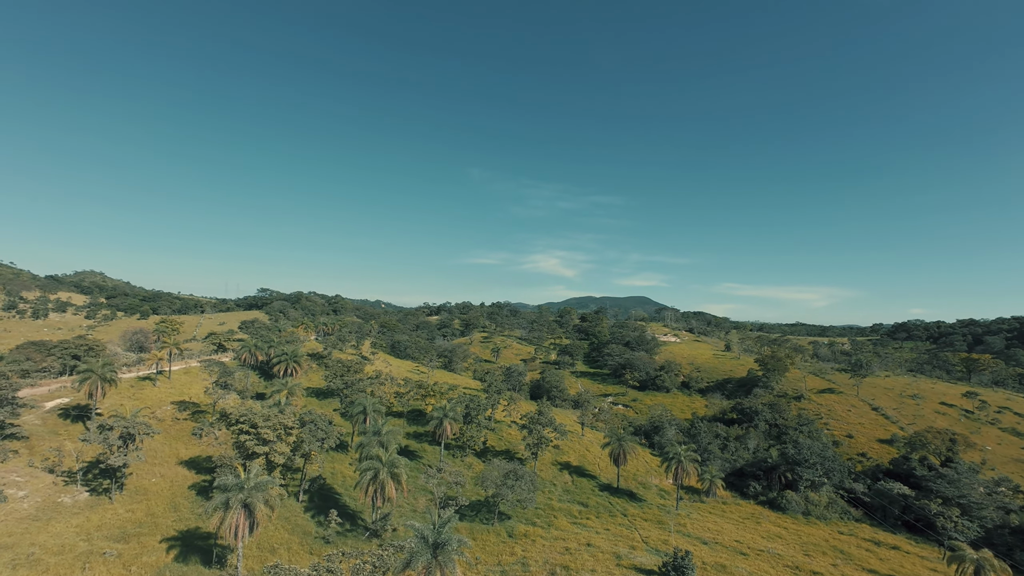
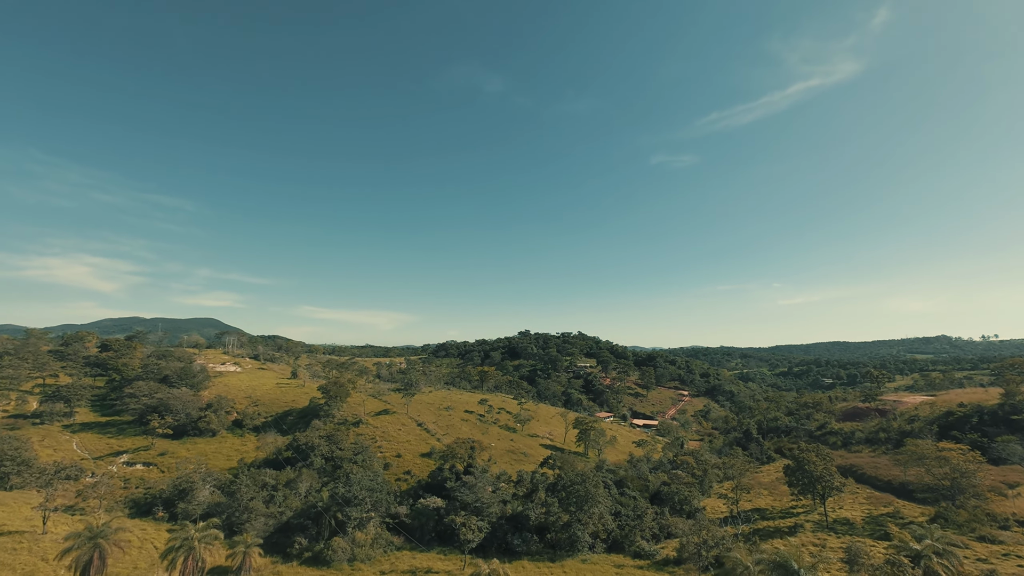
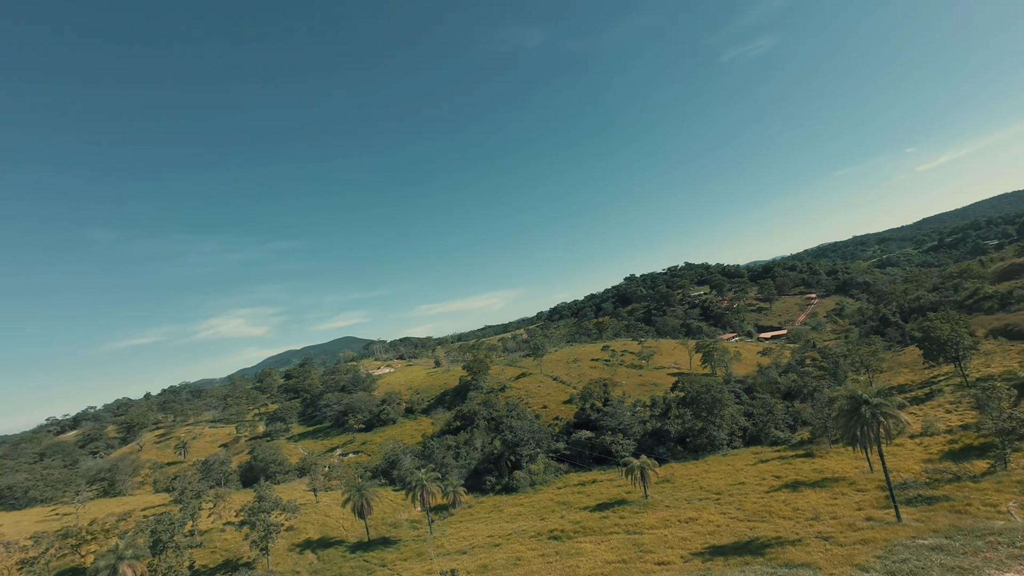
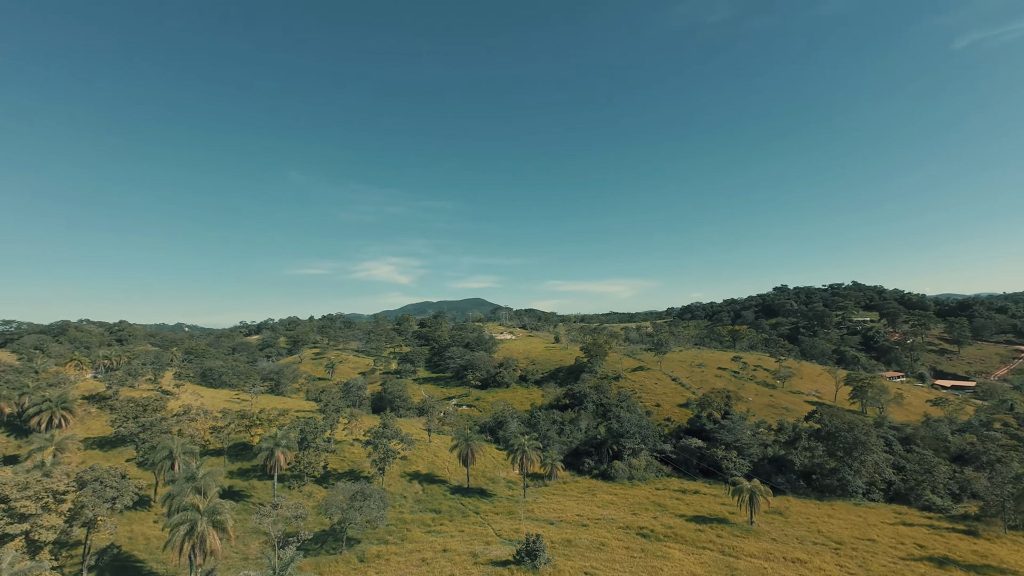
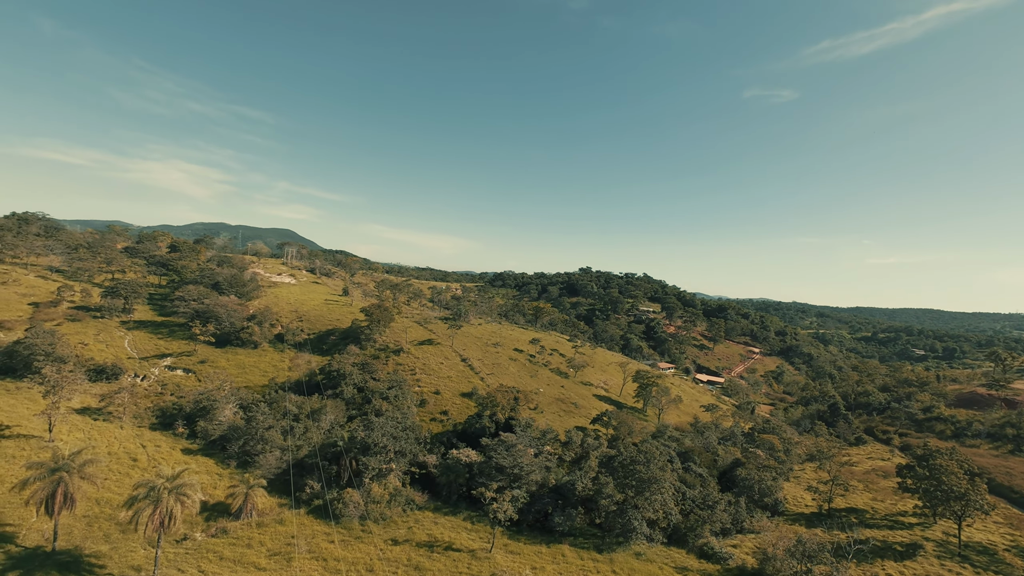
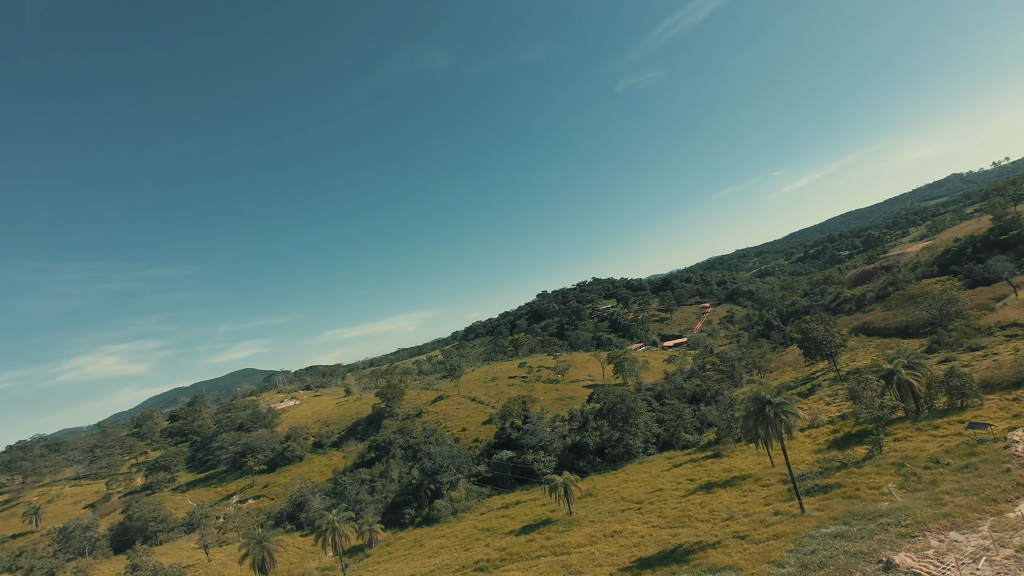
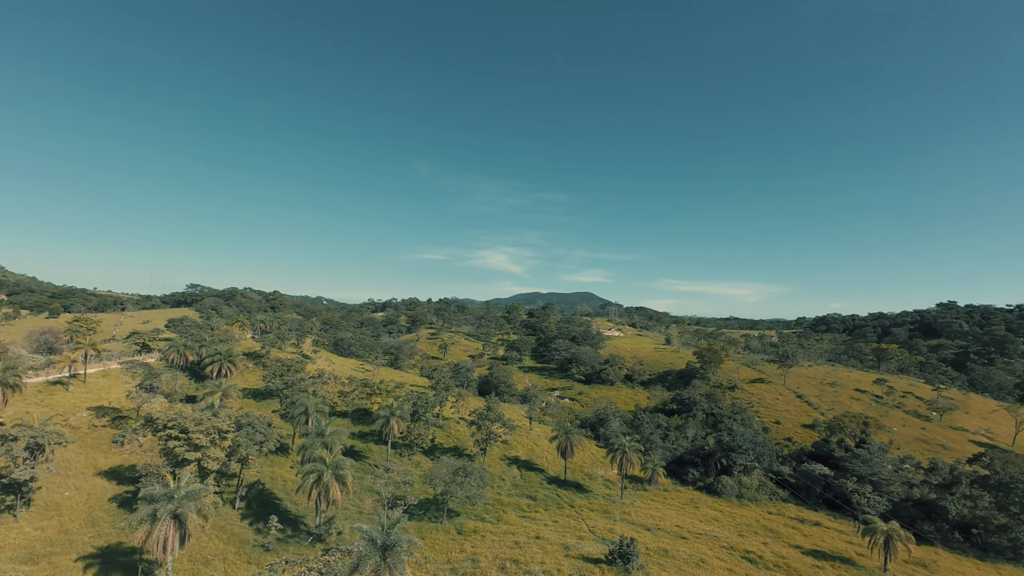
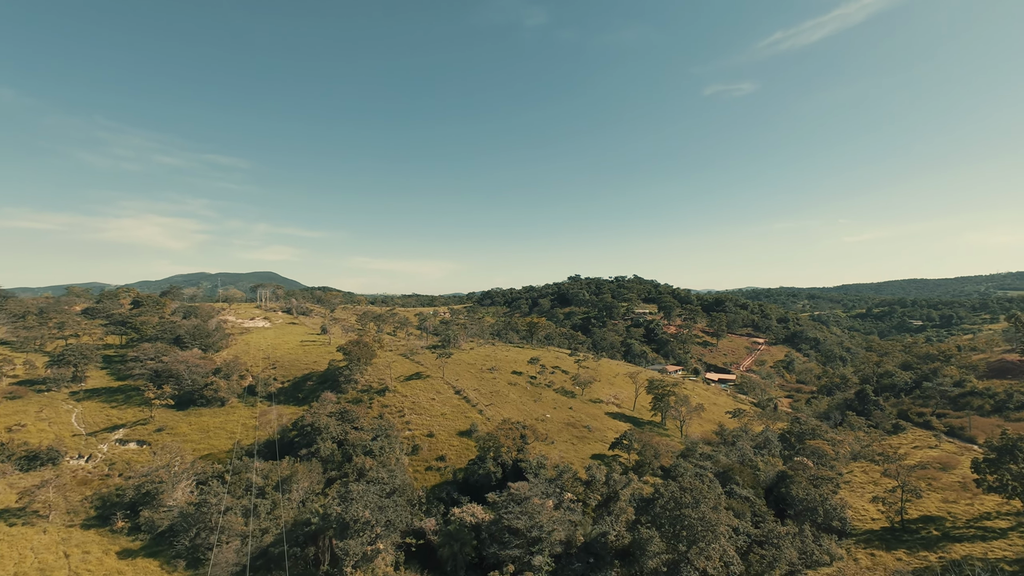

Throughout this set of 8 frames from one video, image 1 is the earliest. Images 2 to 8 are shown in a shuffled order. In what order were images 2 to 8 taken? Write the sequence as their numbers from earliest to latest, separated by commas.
7, 4, 3, 6, 2, 5, 8
